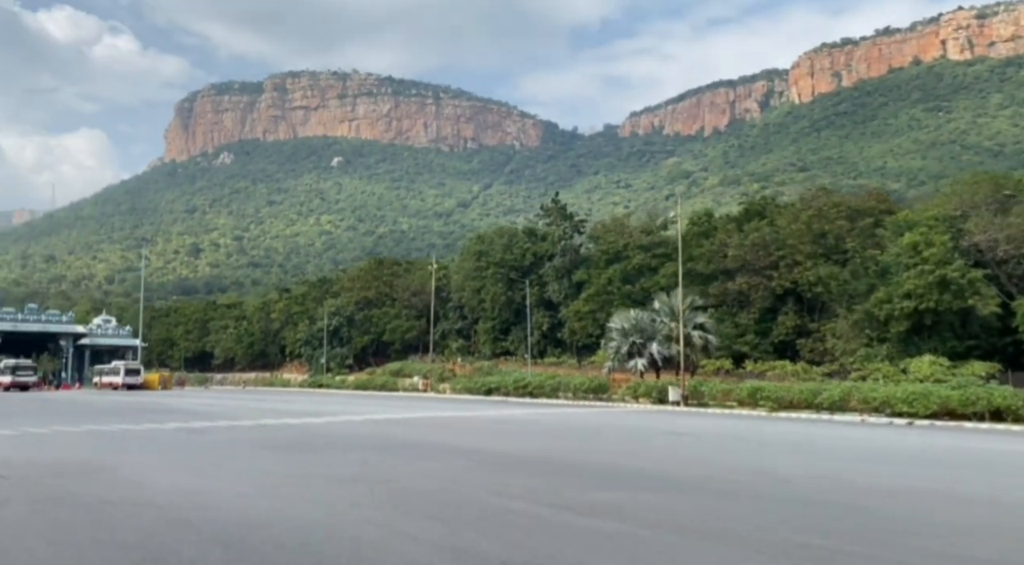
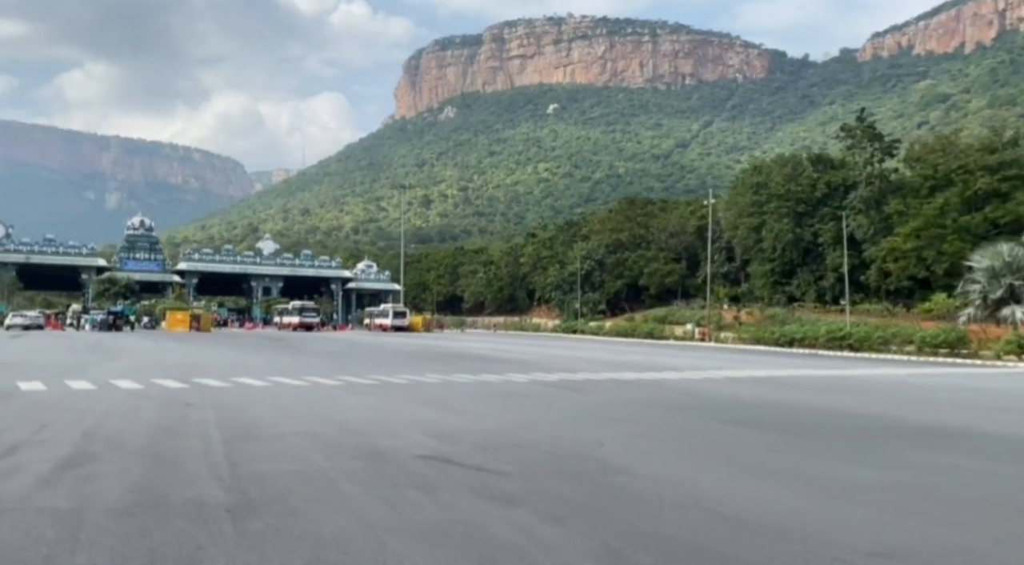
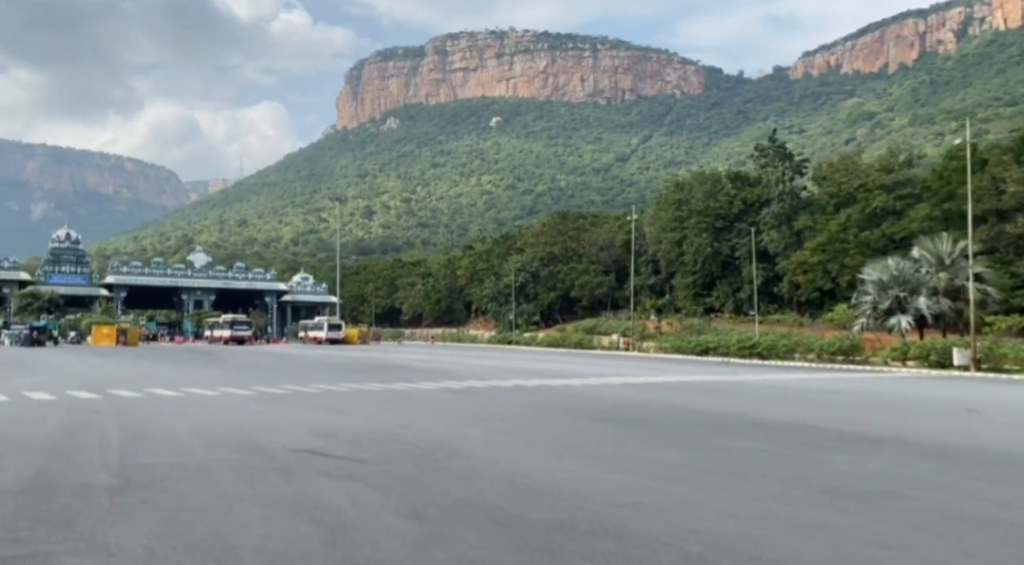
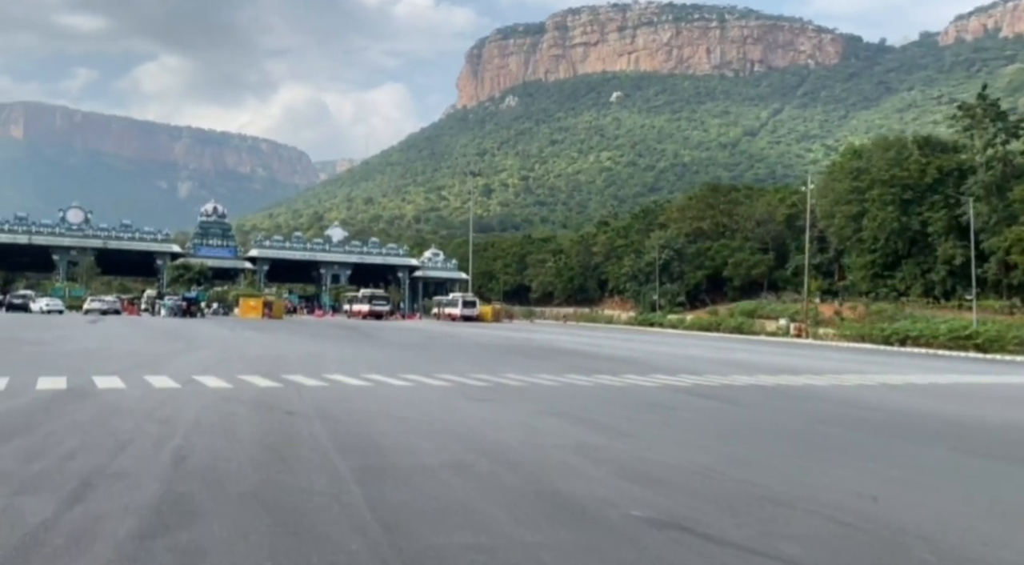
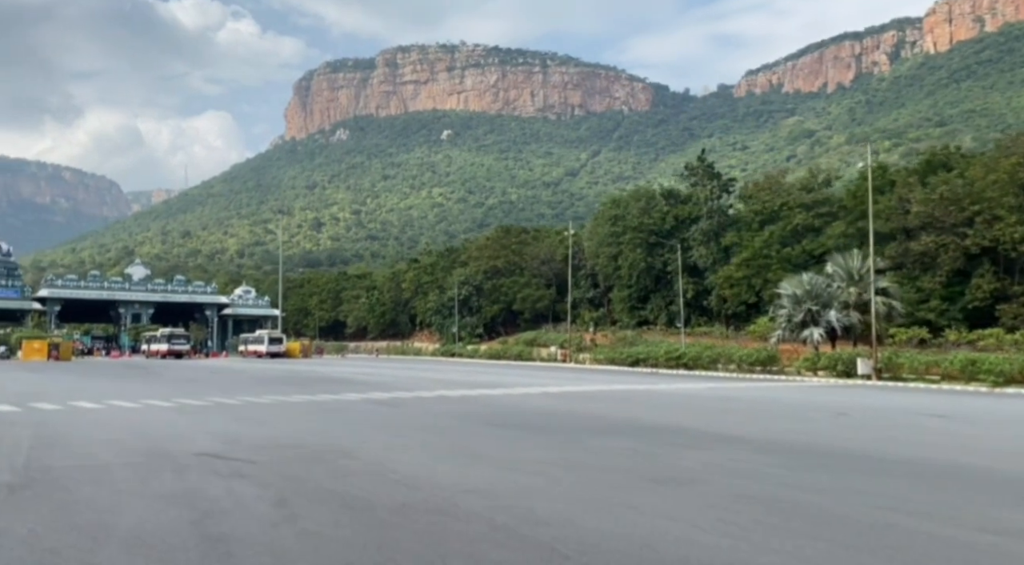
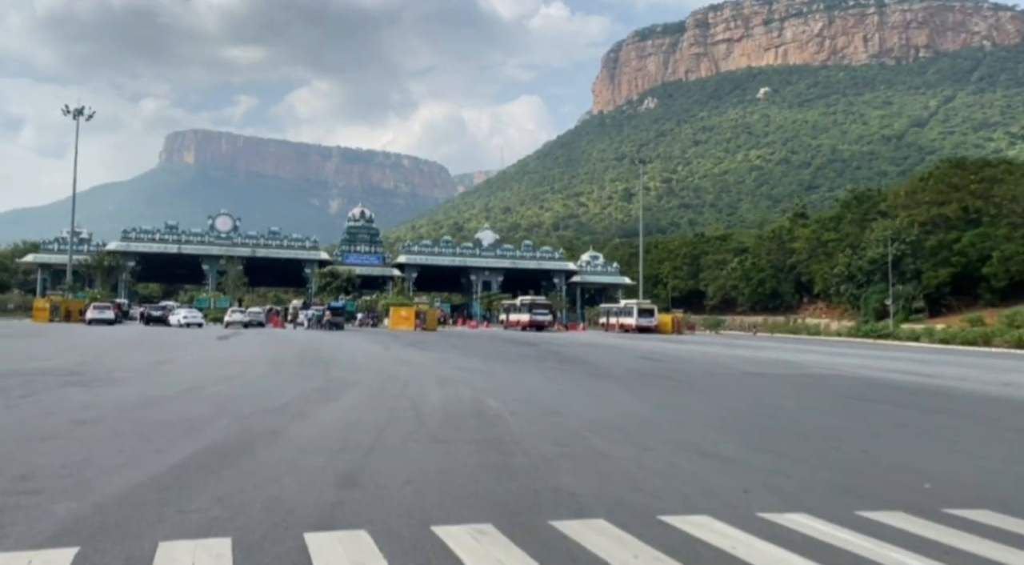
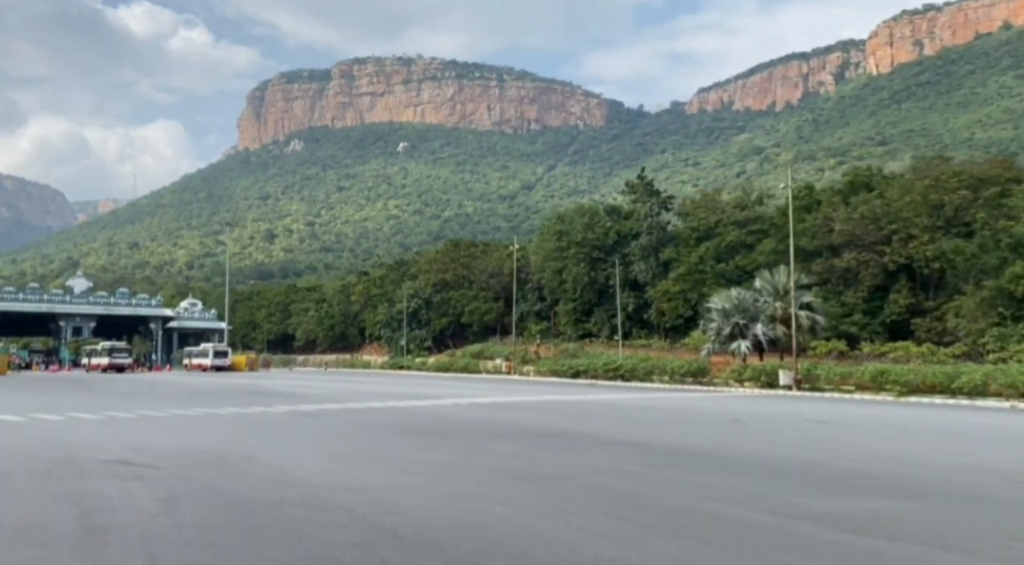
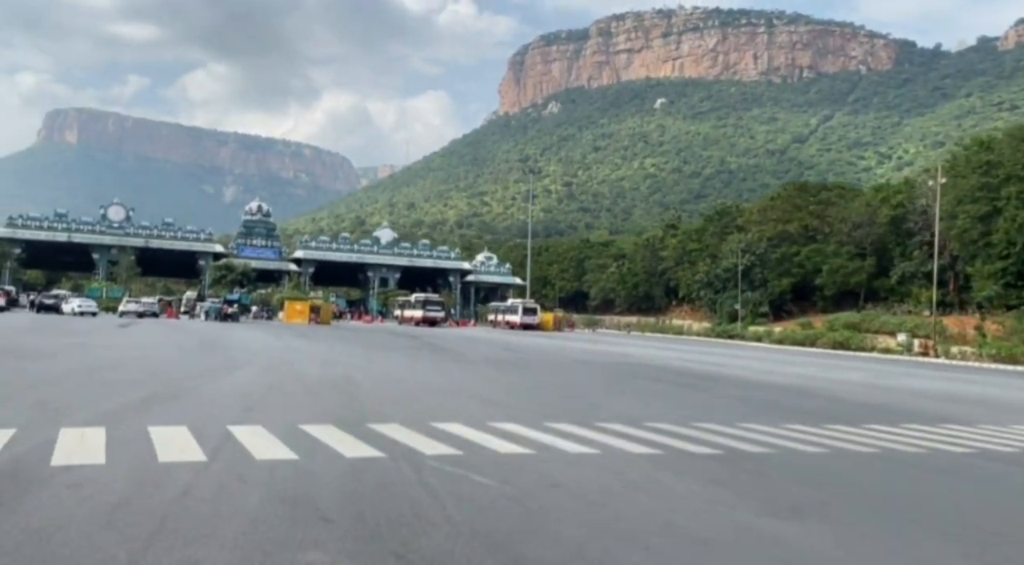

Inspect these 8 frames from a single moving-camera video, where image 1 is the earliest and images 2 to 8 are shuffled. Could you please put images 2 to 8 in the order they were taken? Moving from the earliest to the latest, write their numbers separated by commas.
7, 5, 3, 2, 4, 8, 6
